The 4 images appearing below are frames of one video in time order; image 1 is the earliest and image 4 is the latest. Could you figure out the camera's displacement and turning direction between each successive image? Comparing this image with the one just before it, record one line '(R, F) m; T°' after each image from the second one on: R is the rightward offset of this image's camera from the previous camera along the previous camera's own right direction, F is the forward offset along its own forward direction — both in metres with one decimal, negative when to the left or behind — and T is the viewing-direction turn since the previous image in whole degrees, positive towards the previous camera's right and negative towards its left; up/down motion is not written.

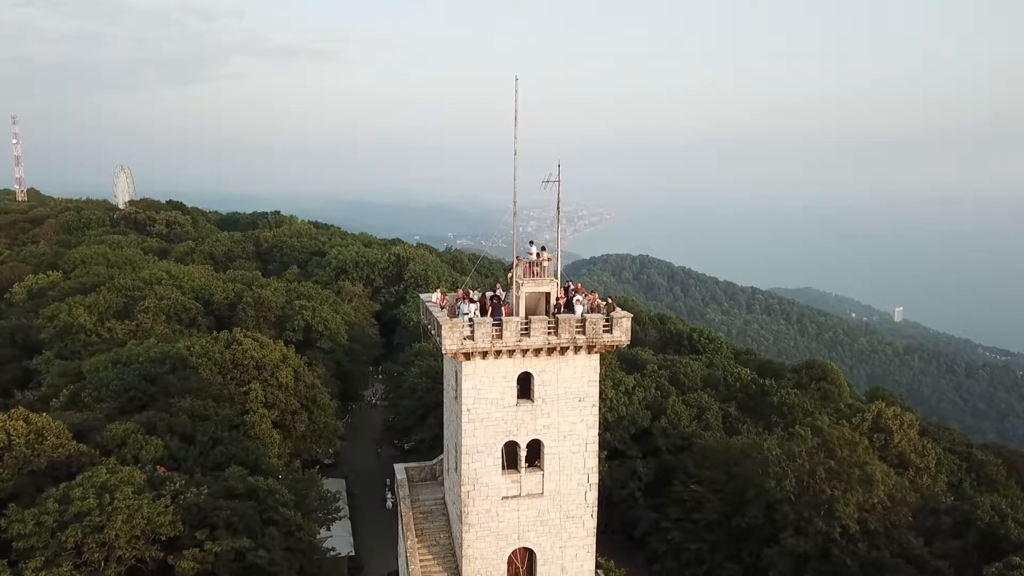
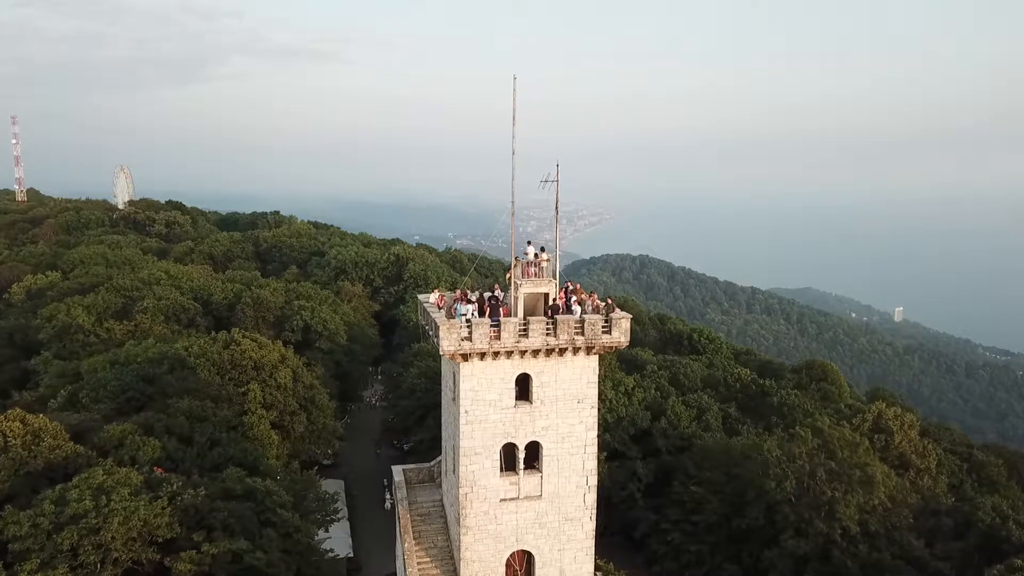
(0.0, +0.1) m; 0°
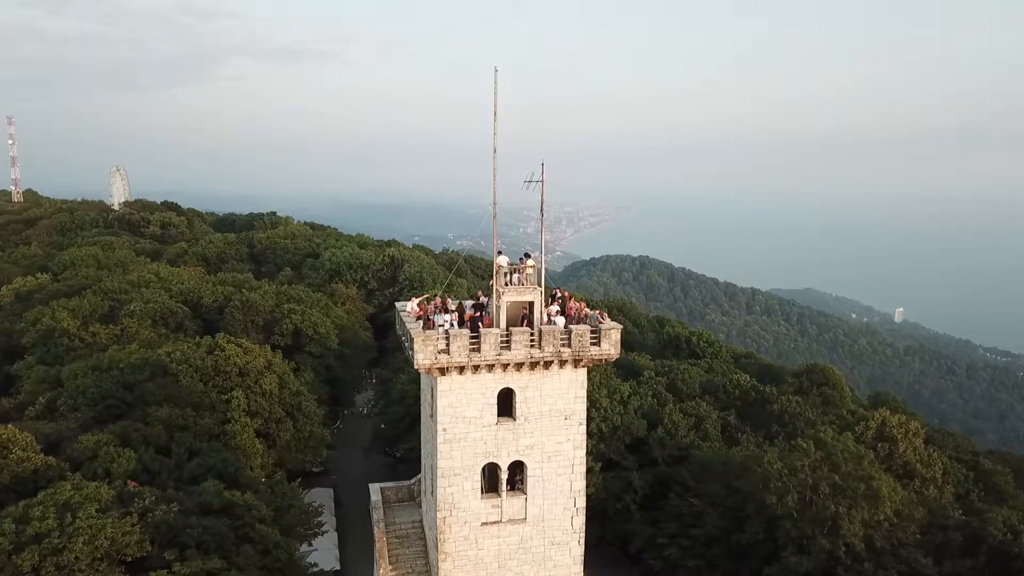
(+0.4, +1.1) m; 0°
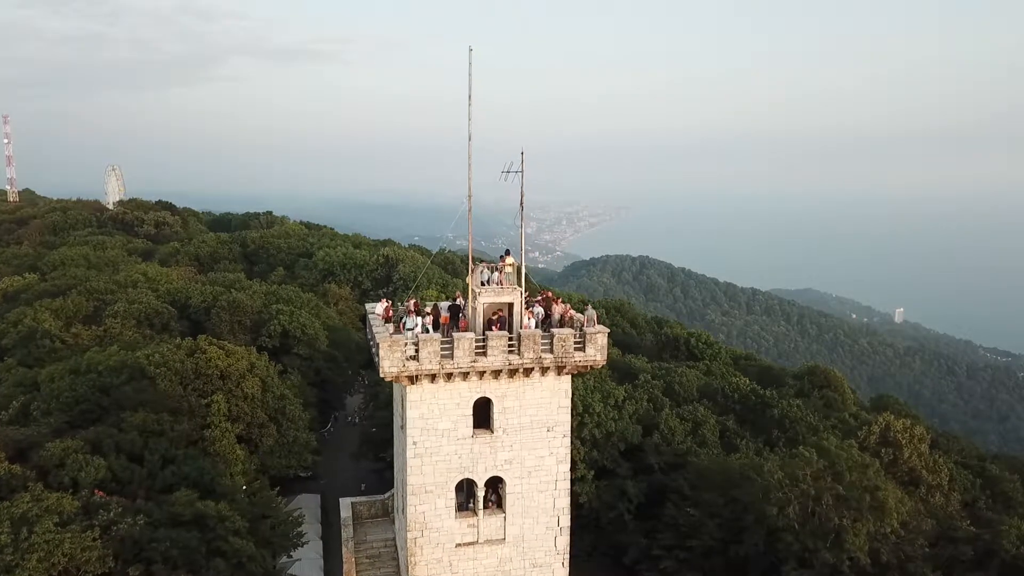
(+0.5, +1.2) m; 0°
